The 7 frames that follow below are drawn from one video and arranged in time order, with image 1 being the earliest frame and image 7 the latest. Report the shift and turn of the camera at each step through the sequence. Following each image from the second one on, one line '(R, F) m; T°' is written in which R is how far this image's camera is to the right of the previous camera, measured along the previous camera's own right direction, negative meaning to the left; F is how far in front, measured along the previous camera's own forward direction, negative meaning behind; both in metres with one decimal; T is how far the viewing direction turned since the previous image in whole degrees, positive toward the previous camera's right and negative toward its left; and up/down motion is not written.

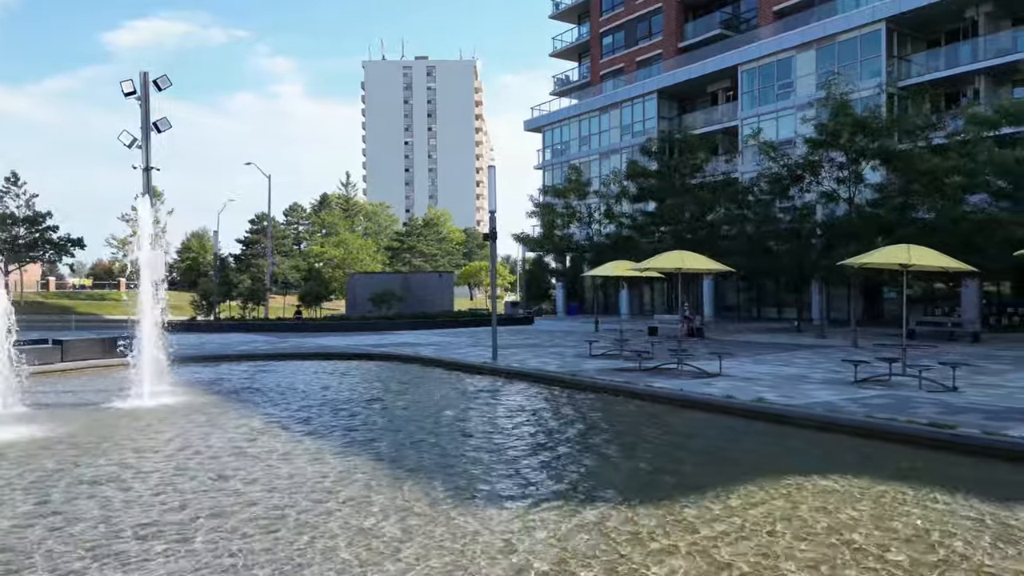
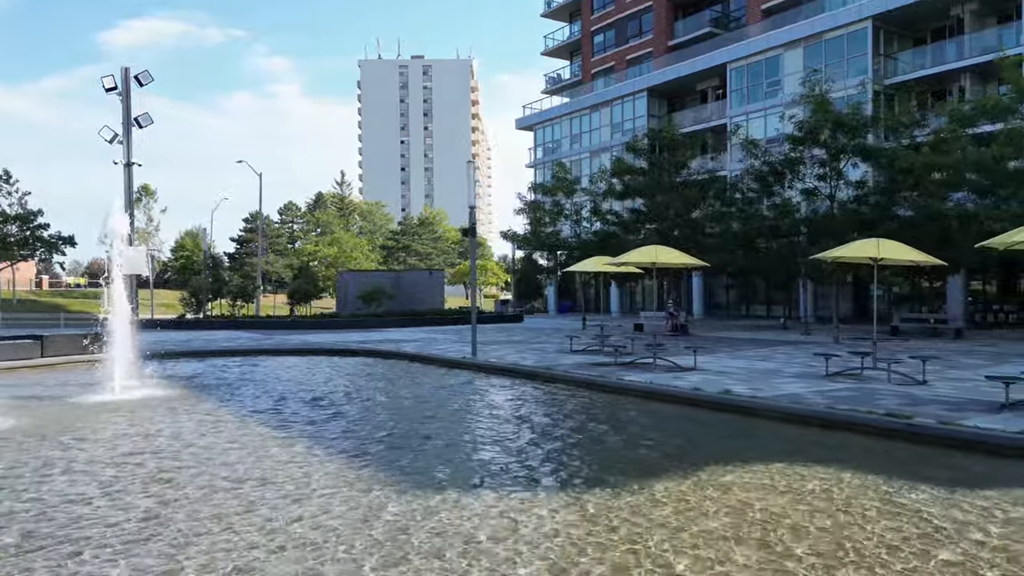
(+0.5, 0.0) m; 0°
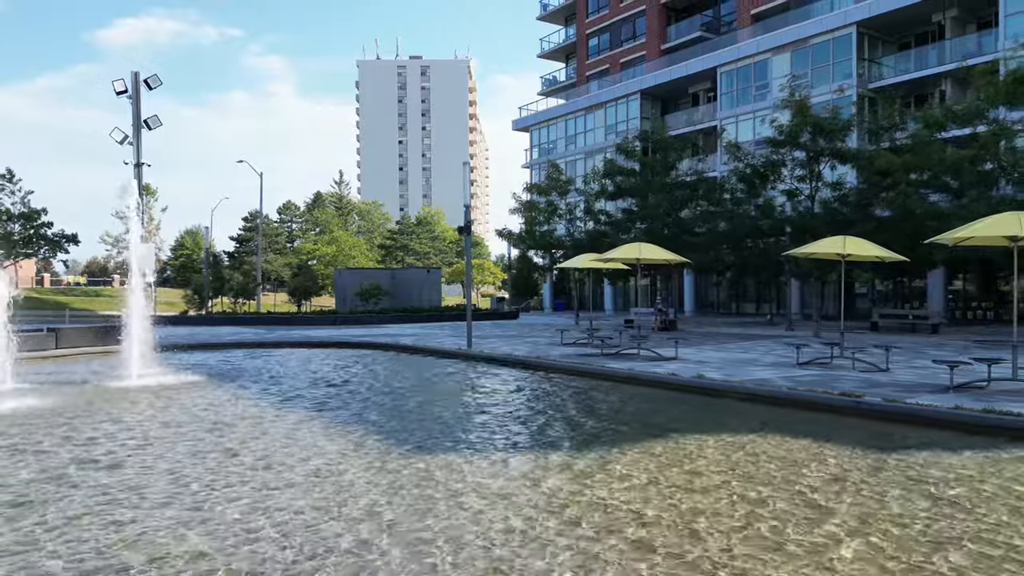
(+0.1, -1.0) m; 0°
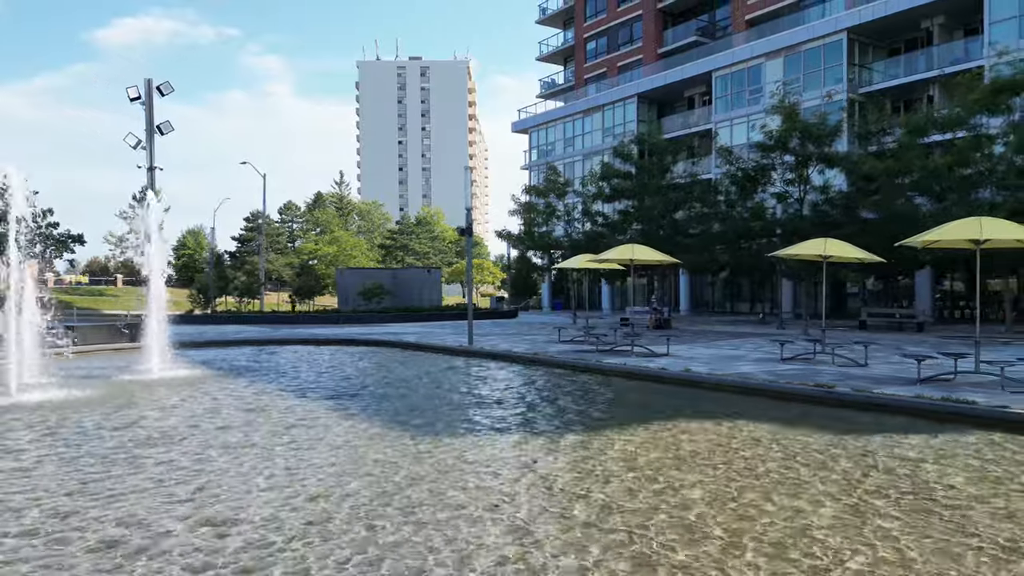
(0.0, -0.9) m; 0°
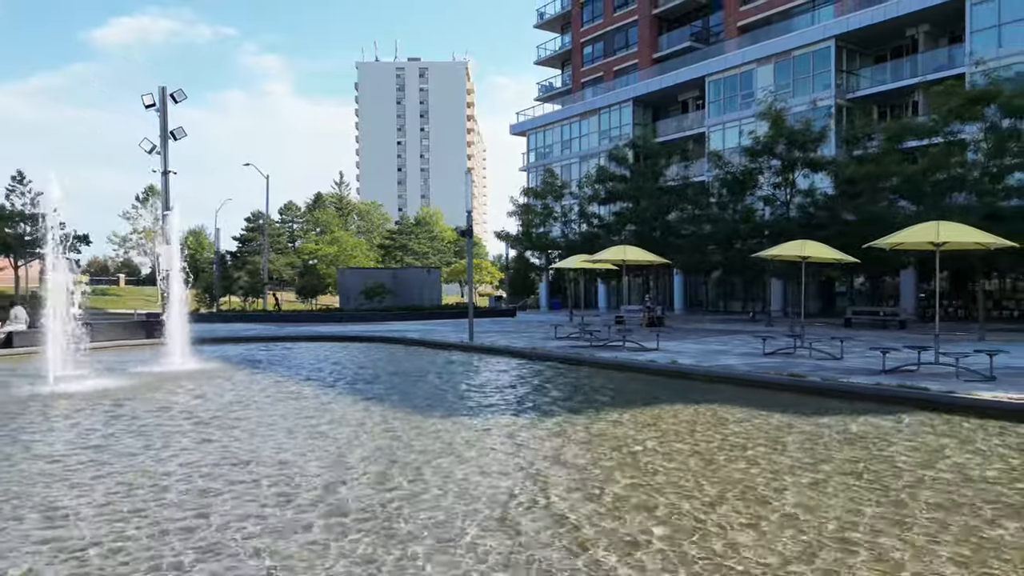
(0.0, -1.1) m; 0°
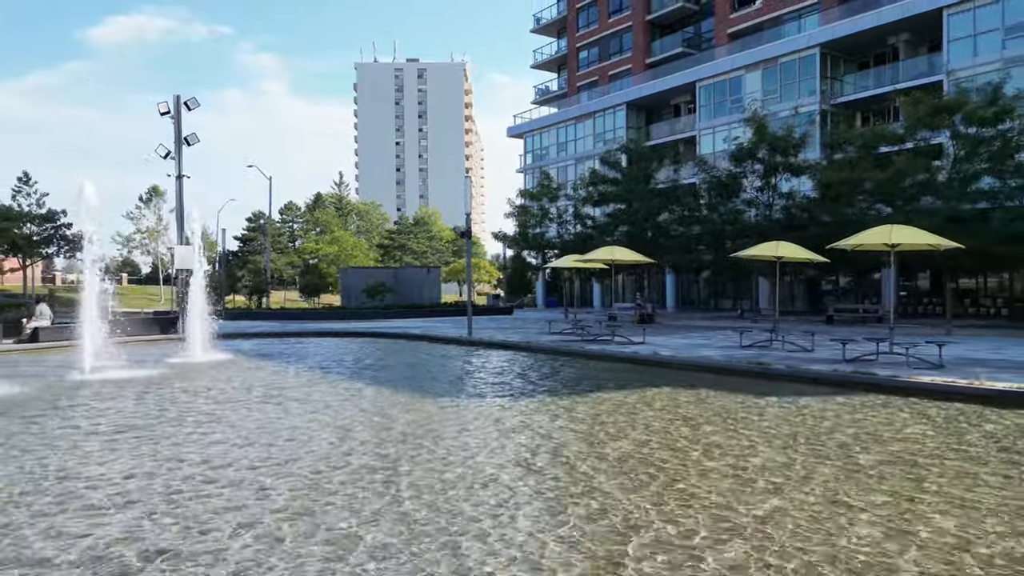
(+0.1, -1.4) m; 0°
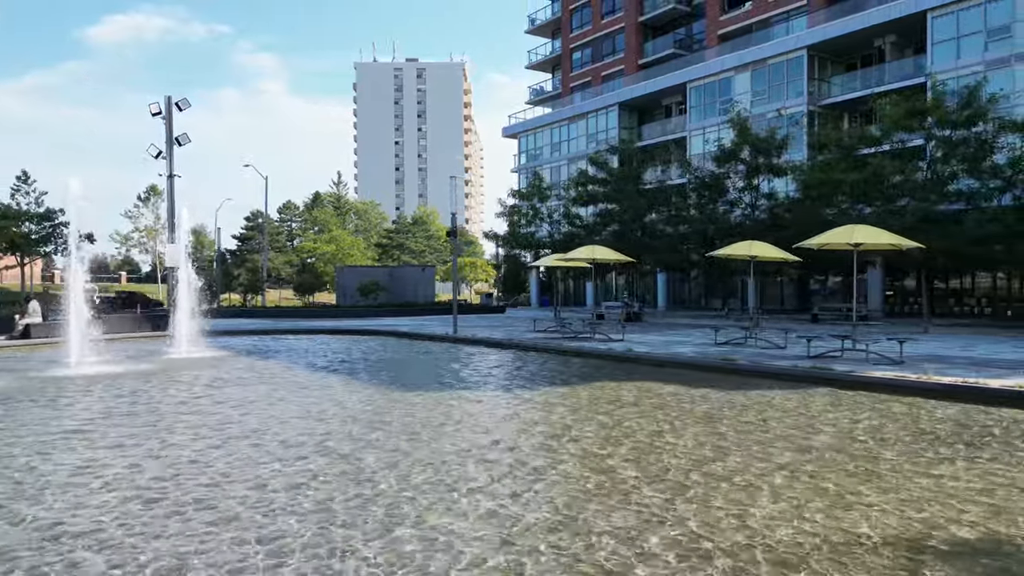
(+0.6, -0.4) m; 0°
